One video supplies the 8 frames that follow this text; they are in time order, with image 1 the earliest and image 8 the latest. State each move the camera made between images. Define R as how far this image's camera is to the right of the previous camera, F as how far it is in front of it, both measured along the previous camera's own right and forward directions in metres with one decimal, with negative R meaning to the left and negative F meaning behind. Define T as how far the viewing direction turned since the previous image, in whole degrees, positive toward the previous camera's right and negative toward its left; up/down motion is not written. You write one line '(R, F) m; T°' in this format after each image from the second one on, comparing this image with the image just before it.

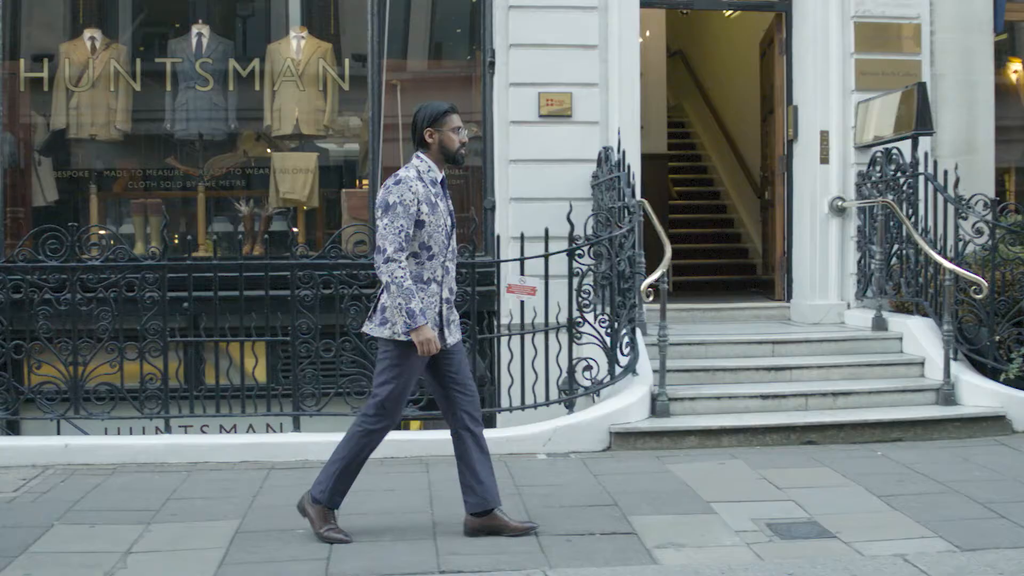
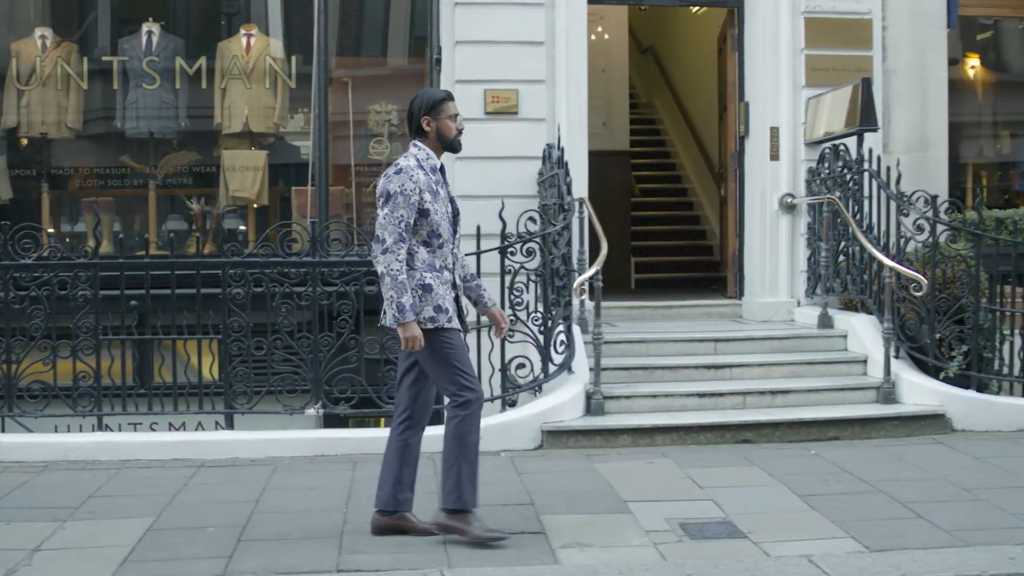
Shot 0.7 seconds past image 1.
(+0.5, 0.0) m; -1°
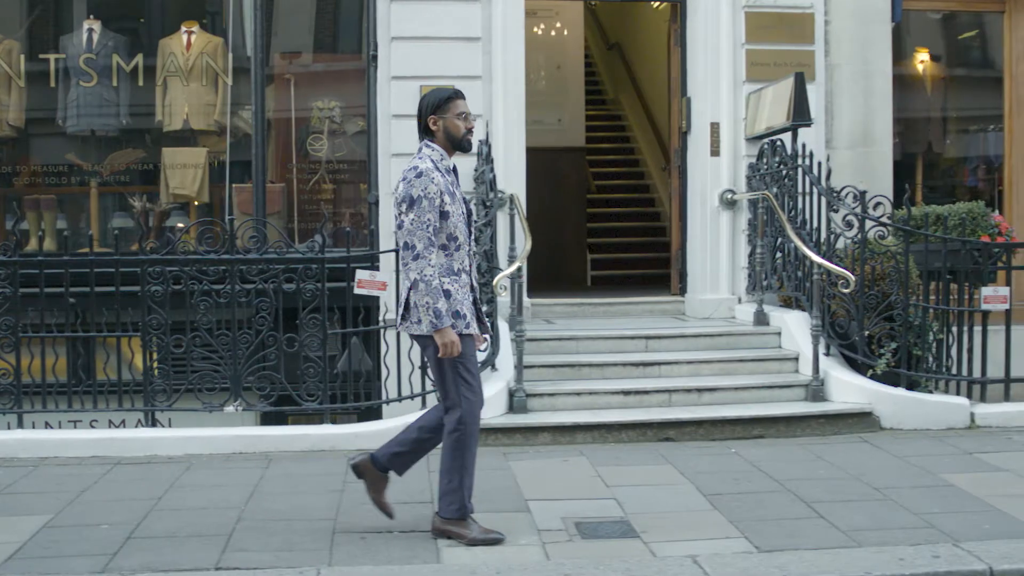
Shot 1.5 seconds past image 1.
(+0.6, 0.0) m; -1°
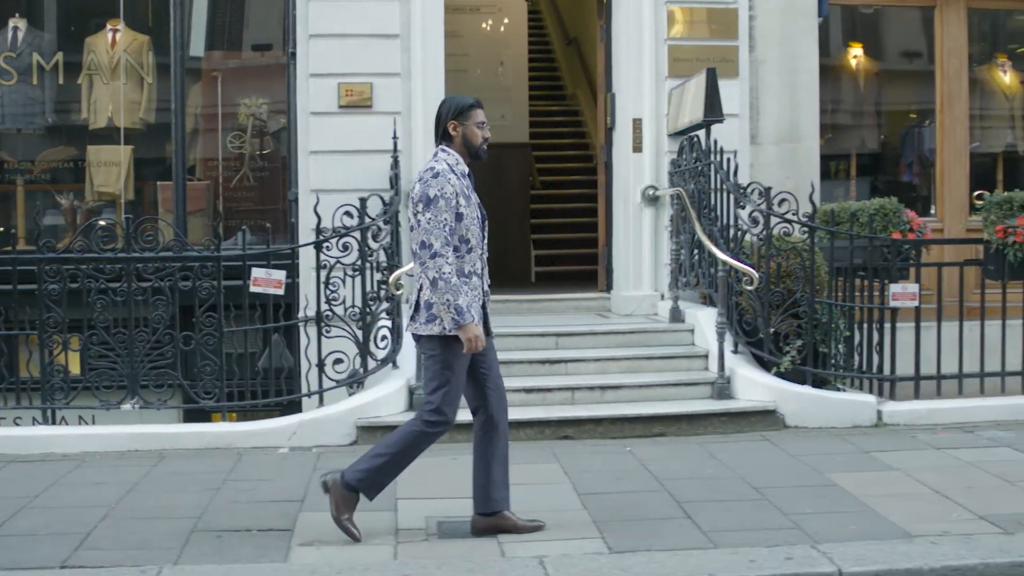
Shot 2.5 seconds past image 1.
(+0.8, 0.0) m; -2°
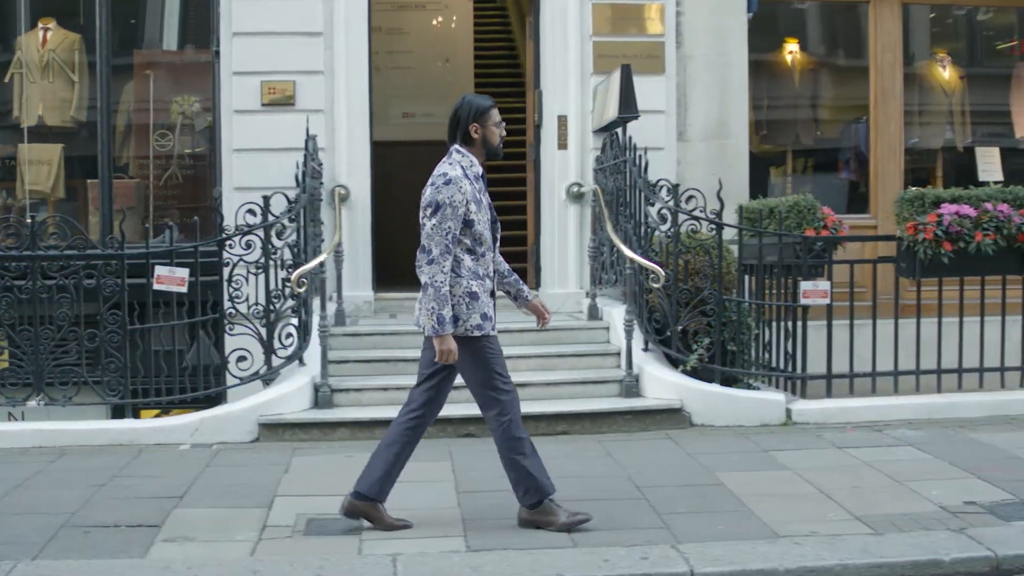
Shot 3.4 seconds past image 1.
(+0.7, 0.0) m; -1°
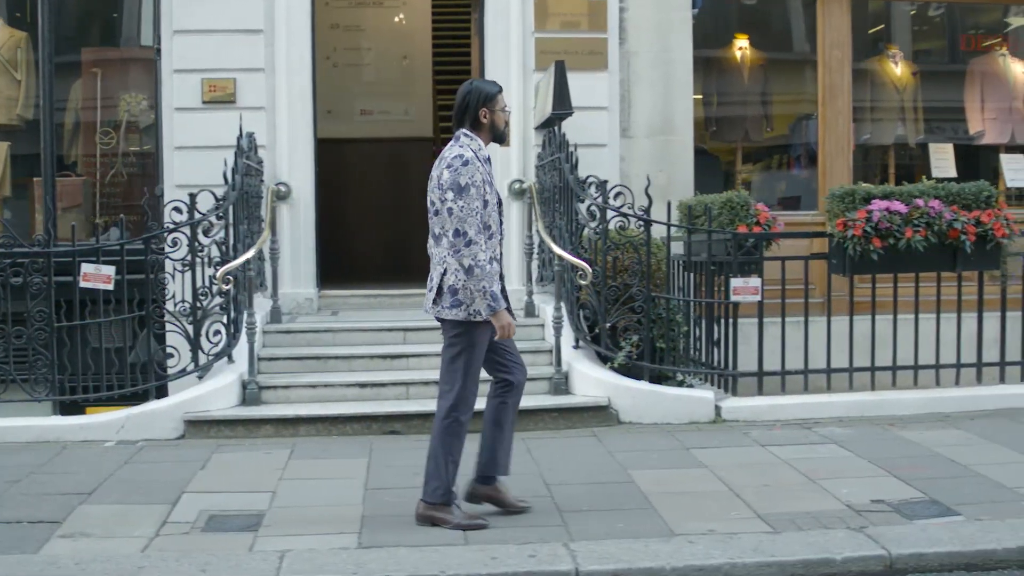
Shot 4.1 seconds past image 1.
(+0.5, 0.0) m; -1°
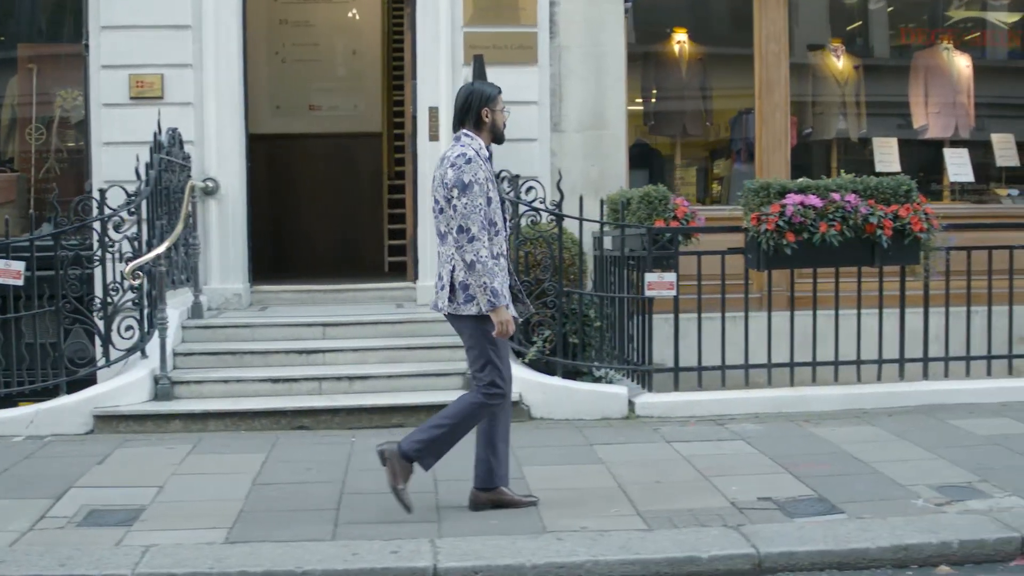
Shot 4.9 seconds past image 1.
(+0.7, 0.0) m; -1°
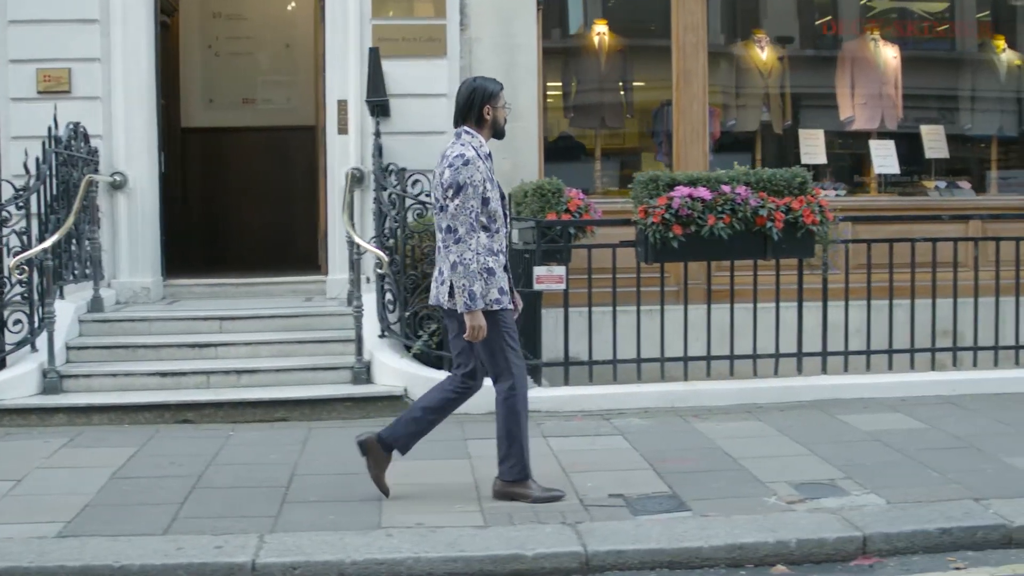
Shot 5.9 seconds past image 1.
(+0.8, +0.1) m; -2°
